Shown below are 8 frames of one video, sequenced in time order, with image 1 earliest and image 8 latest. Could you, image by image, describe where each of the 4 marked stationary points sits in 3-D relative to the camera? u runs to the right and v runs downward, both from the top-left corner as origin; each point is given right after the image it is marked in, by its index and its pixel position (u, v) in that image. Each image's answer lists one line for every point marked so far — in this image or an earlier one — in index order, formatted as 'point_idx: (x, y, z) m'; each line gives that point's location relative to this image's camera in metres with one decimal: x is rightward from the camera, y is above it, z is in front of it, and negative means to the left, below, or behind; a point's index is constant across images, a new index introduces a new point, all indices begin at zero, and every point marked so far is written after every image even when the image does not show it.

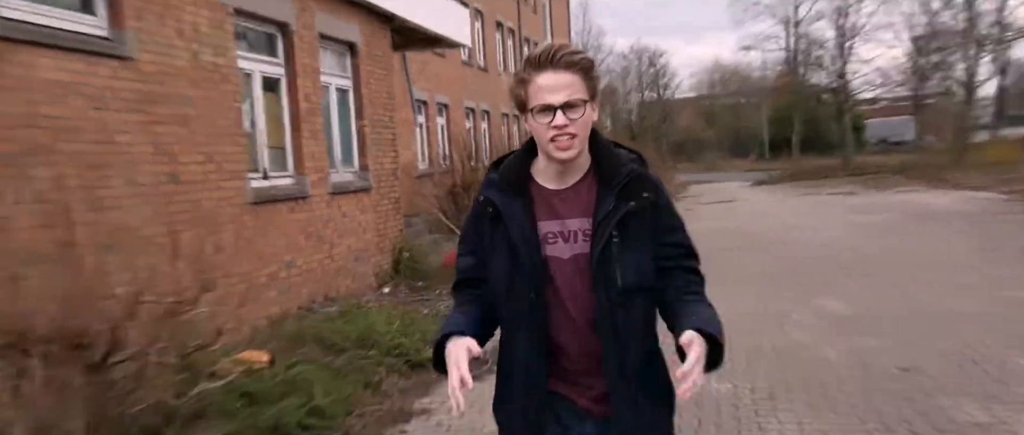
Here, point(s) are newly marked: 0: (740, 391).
0: (+1.4, -1.1, +4.6) m
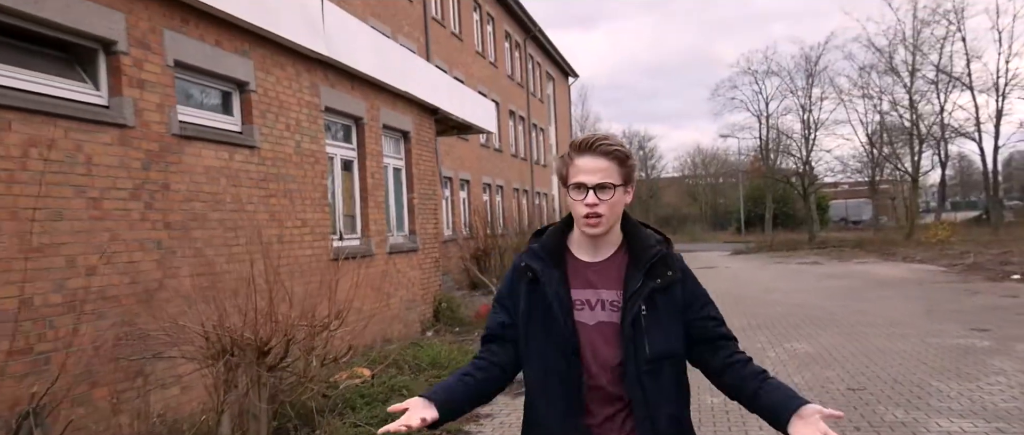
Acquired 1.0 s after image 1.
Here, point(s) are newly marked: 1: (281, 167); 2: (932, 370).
0: (+1.8, -1.5, +6.0) m
1: (-2.5, +0.5, +8.1) m
2: (+3.8, -1.4, +6.7) m
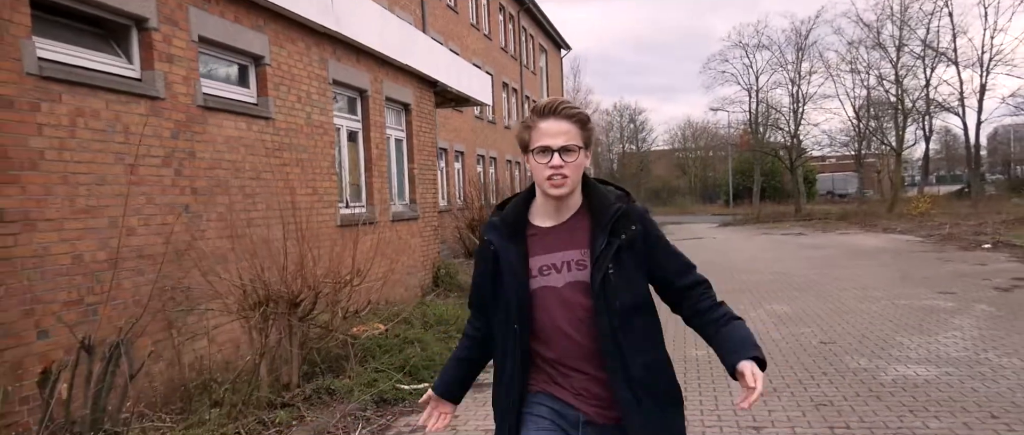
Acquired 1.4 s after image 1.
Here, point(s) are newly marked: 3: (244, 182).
0: (+1.8, -1.2, +6.6) m
1: (-2.5, +0.9, +8.6) m
2: (+3.9, -1.1, +7.3) m
3: (-2.7, +0.4, +7.5) m
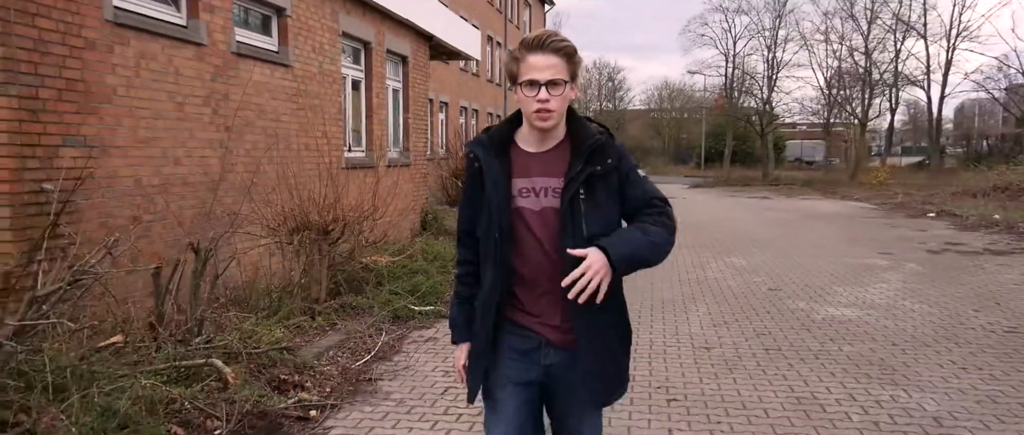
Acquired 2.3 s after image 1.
0: (+1.7, -0.8, +7.7) m
1: (-2.6, +1.7, +9.3) m
2: (+3.7, -0.7, +8.4) m
3: (-2.7, +1.1, +8.3) m
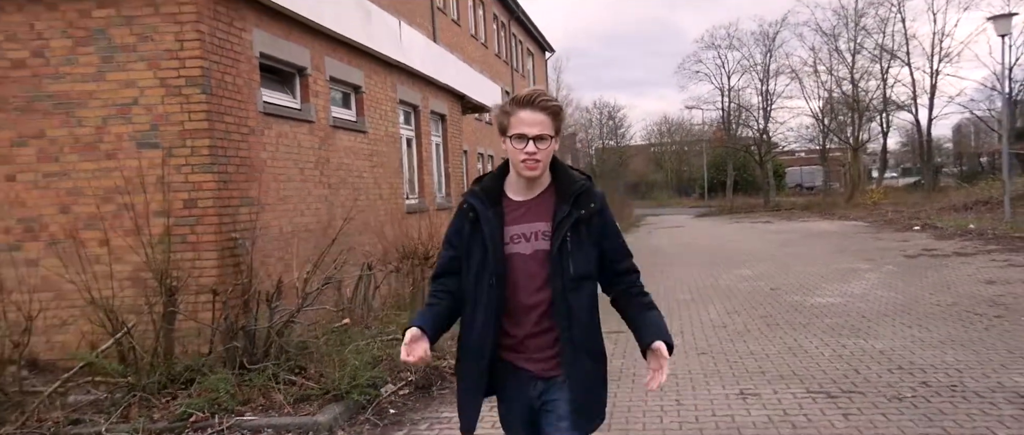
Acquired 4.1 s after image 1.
0: (+2.4, -1.0, +9.5) m
1: (-2.0, +1.1, +11.3) m
2: (+4.4, -0.9, +10.3) m
3: (-2.2, +0.5, +10.3) m
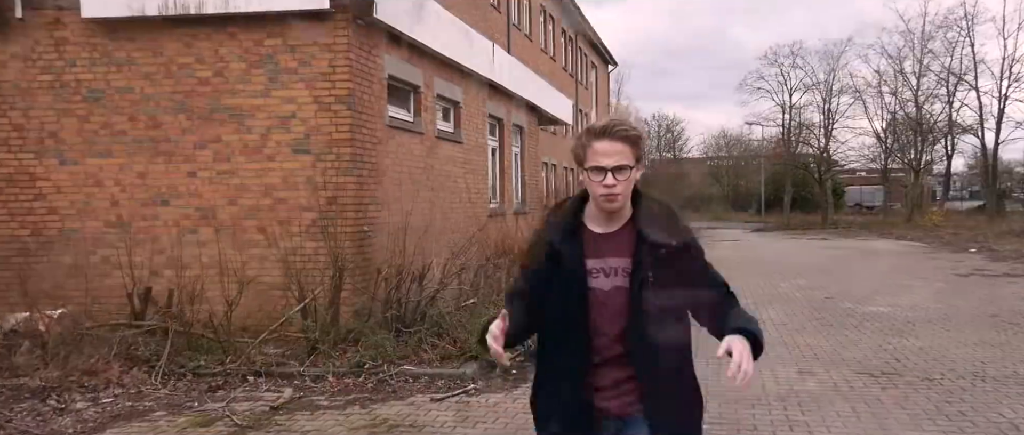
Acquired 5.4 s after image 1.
0: (+3.5, -1.2, +10.5) m
1: (-0.7, +1.1, +12.6) m
2: (+5.6, -1.1, +11.1) m
3: (-0.9, +0.5, +11.6) m
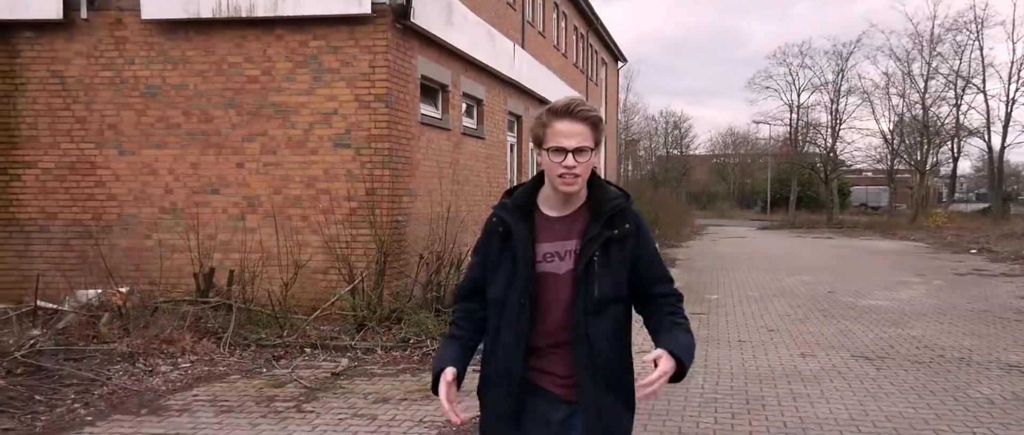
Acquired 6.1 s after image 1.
0: (+3.8, -1.2, +11.1) m
1: (-0.4, +1.2, +13.3) m
2: (+5.8, -1.1, +11.7) m
3: (-0.6, +0.6, +12.2) m
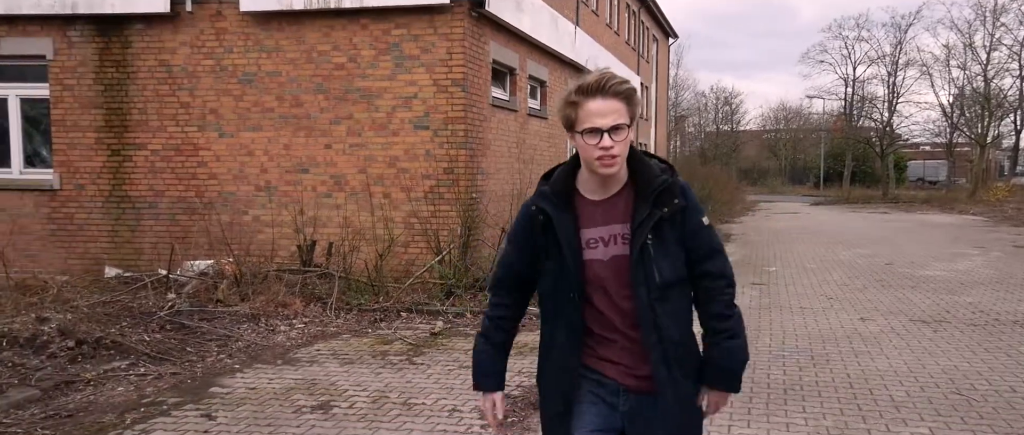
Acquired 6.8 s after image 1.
0: (+4.8, -0.8, +11.5) m
1: (+0.8, +1.6, +13.8) m
2: (+6.9, -0.7, +11.9) m
3: (+0.4, +1.1, +12.8) m
